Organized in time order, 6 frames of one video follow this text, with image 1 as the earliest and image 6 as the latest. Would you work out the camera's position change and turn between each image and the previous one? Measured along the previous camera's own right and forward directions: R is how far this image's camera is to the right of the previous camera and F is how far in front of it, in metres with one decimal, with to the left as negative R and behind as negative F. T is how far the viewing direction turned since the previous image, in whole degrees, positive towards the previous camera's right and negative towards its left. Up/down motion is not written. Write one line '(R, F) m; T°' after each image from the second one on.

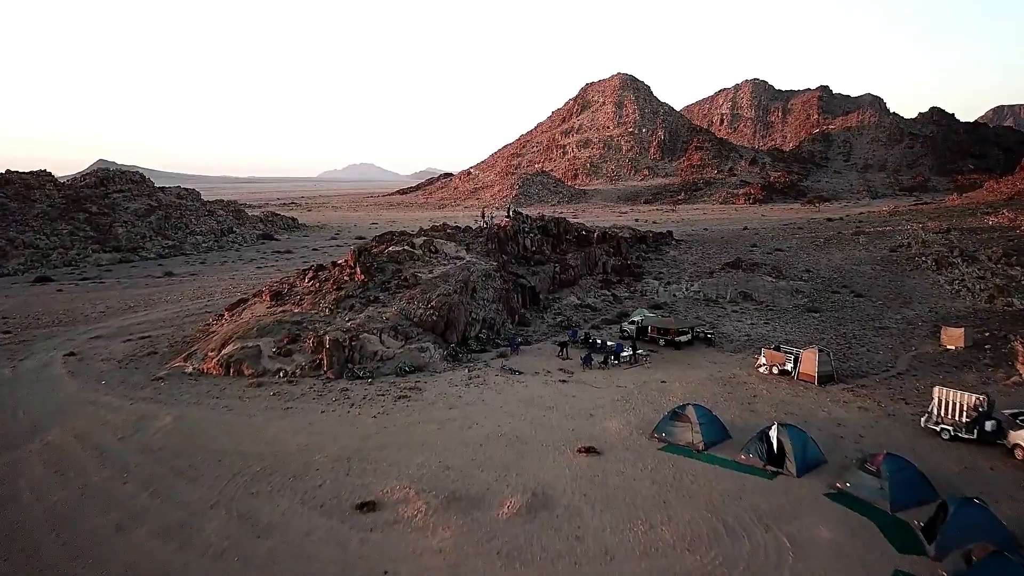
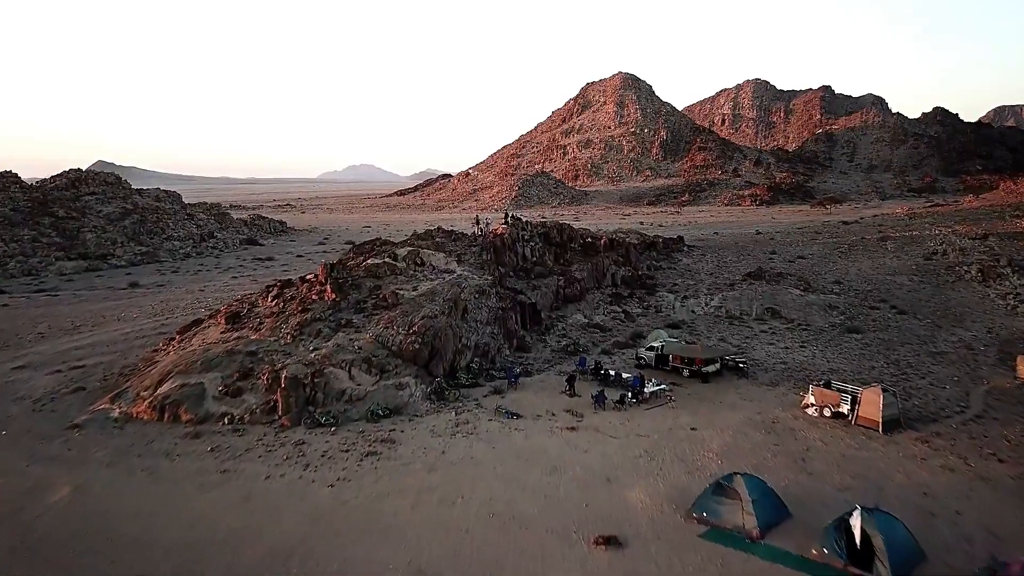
(0.0, +2.4) m; 0°
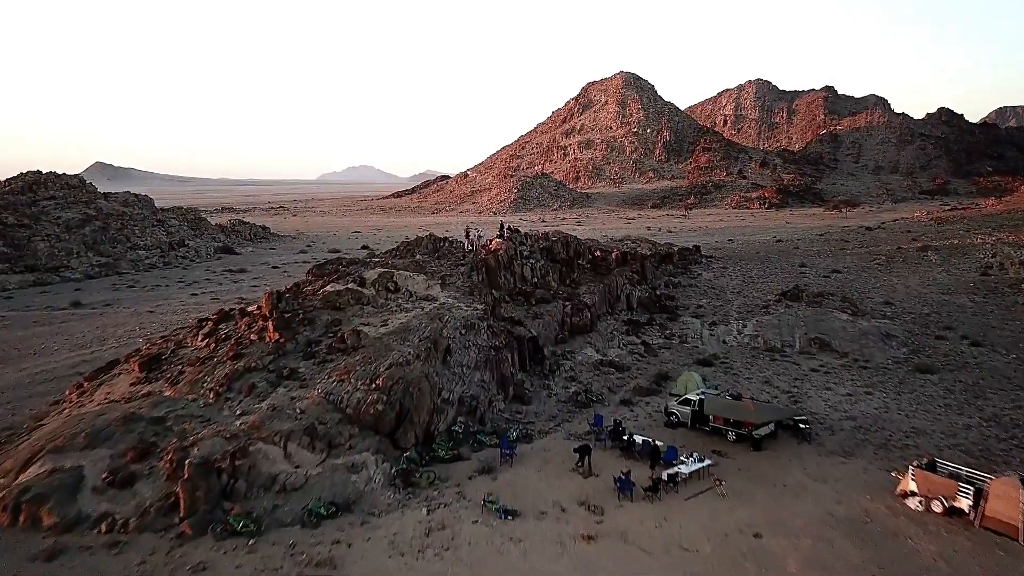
(+0.1, +3.1) m; 0°
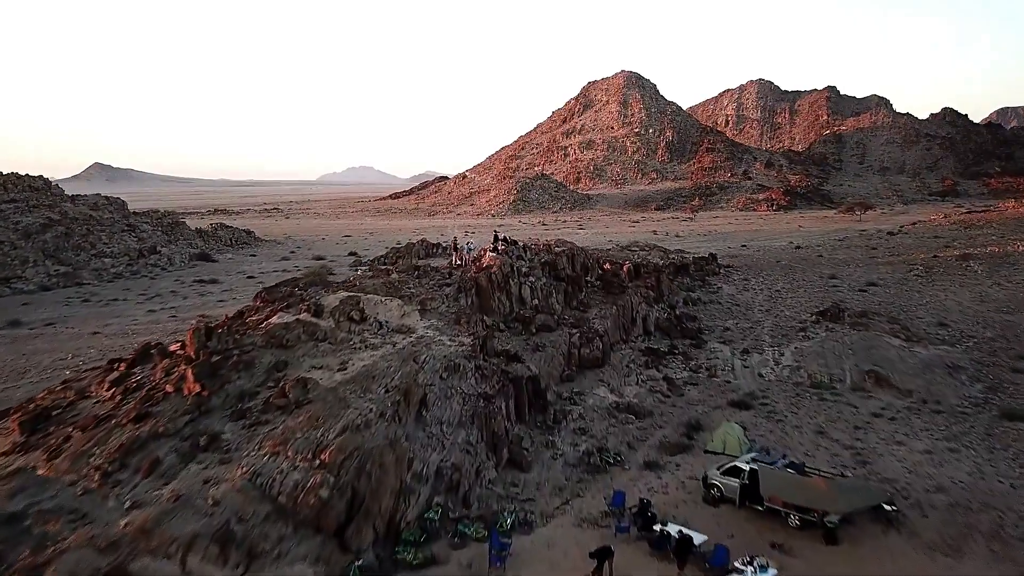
(+0.1, +2.6) m; 0°
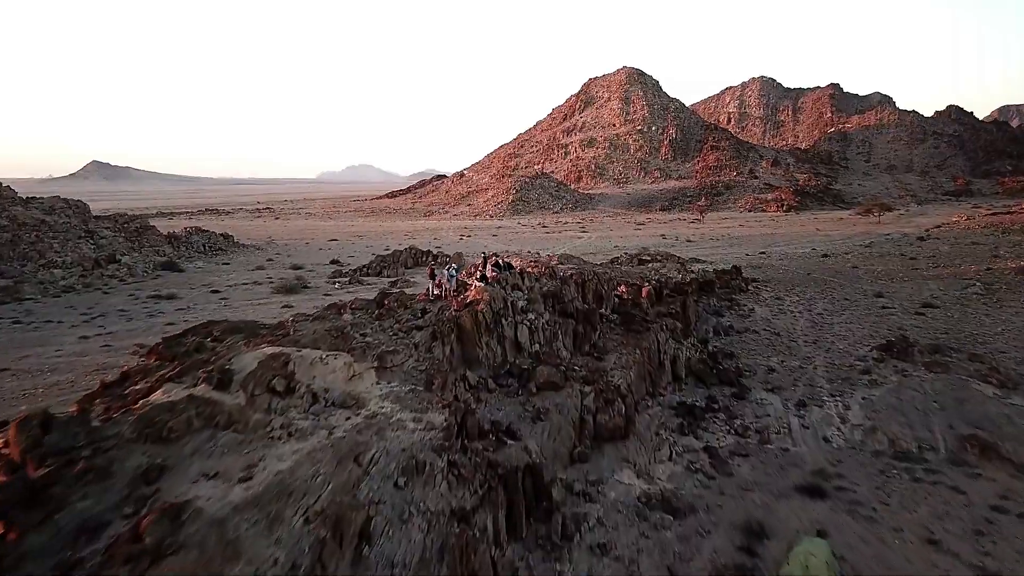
(+0.1, +3.1) m; 0°
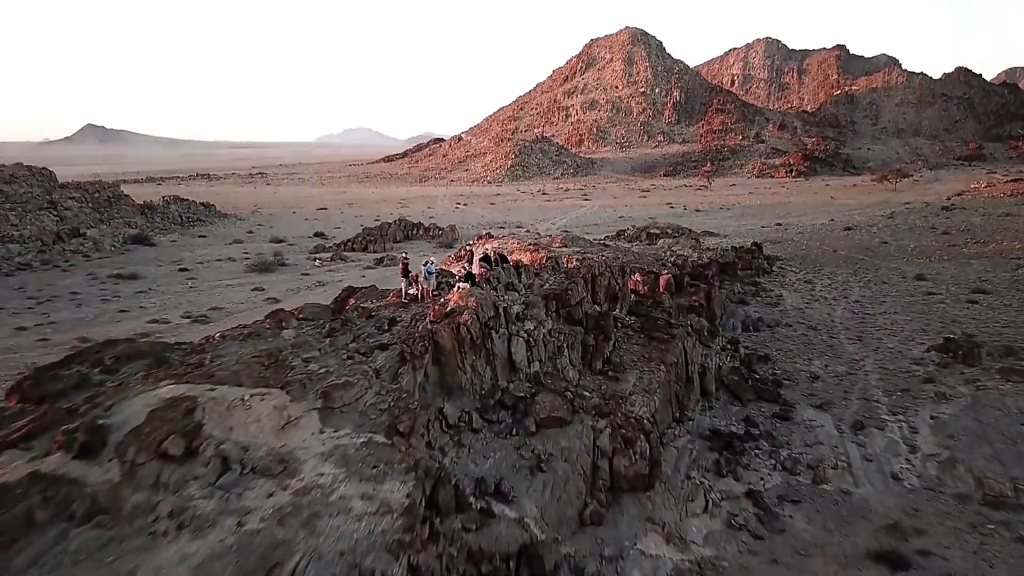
(+0.1, +2.2) m; 0°
